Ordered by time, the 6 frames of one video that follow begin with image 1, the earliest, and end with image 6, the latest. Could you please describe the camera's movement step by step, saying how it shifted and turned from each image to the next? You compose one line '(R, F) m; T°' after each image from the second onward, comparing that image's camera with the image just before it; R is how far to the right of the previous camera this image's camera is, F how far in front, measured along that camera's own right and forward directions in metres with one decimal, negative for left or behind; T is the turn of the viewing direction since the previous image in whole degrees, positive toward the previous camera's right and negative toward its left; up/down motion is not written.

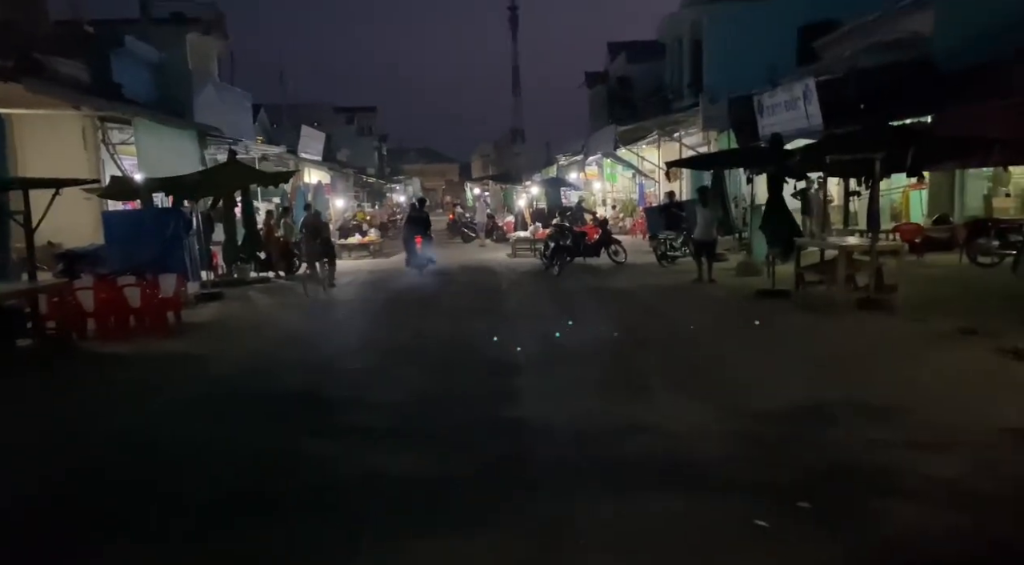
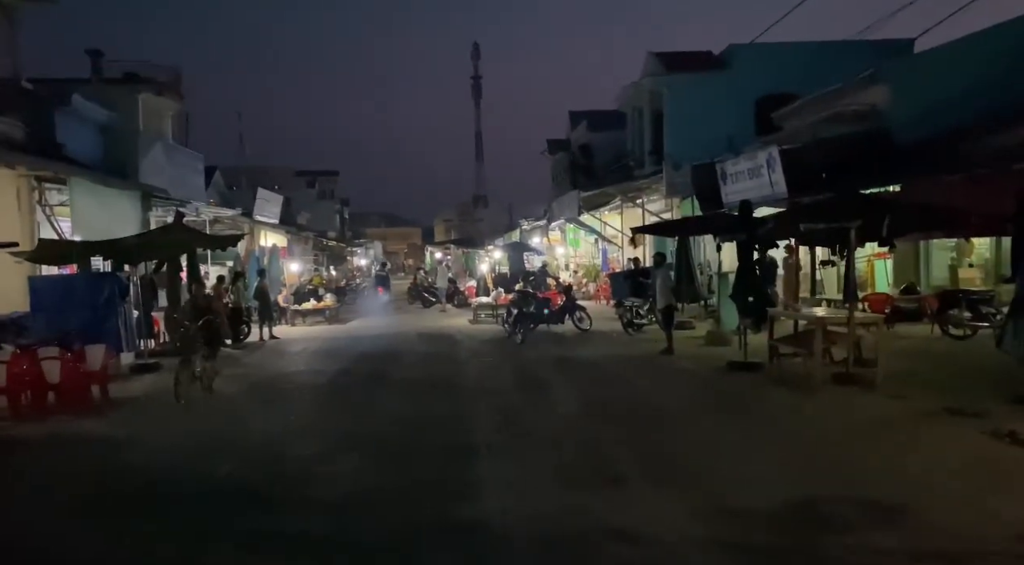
(0.0, +0.6) m; +3°
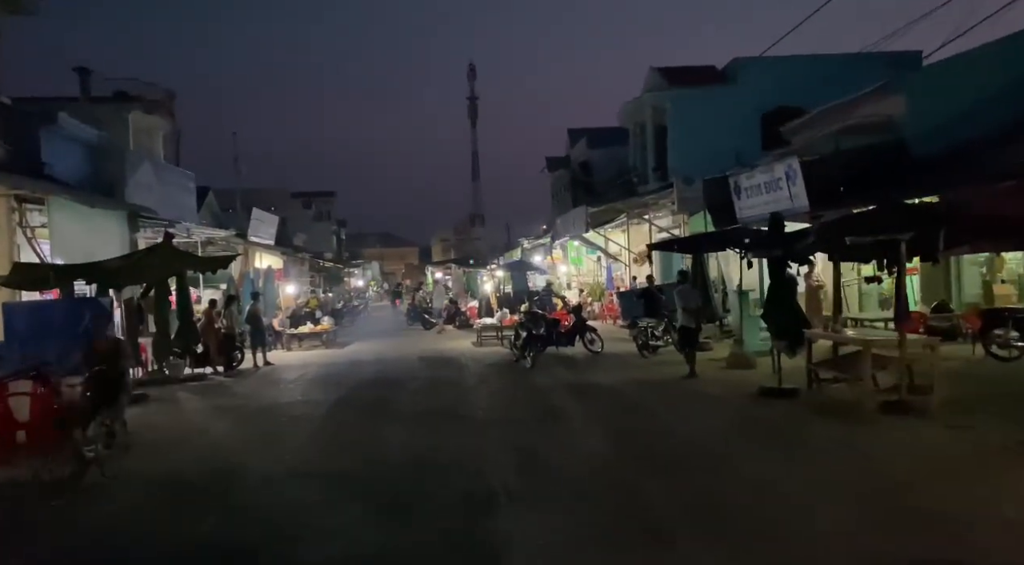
(-0.2, +0.8) m; 0°
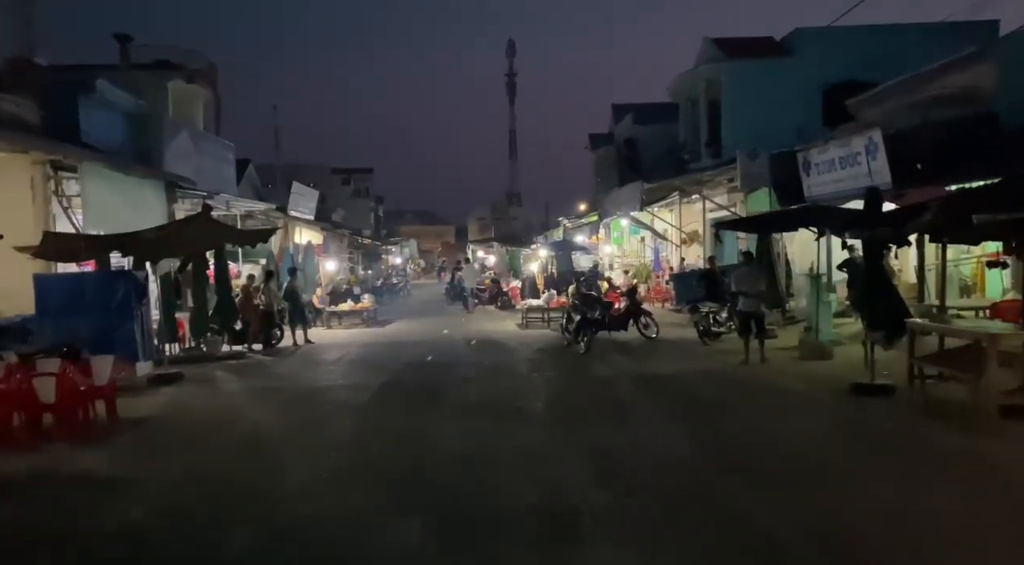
(-0.4, +0.9) m; -3°
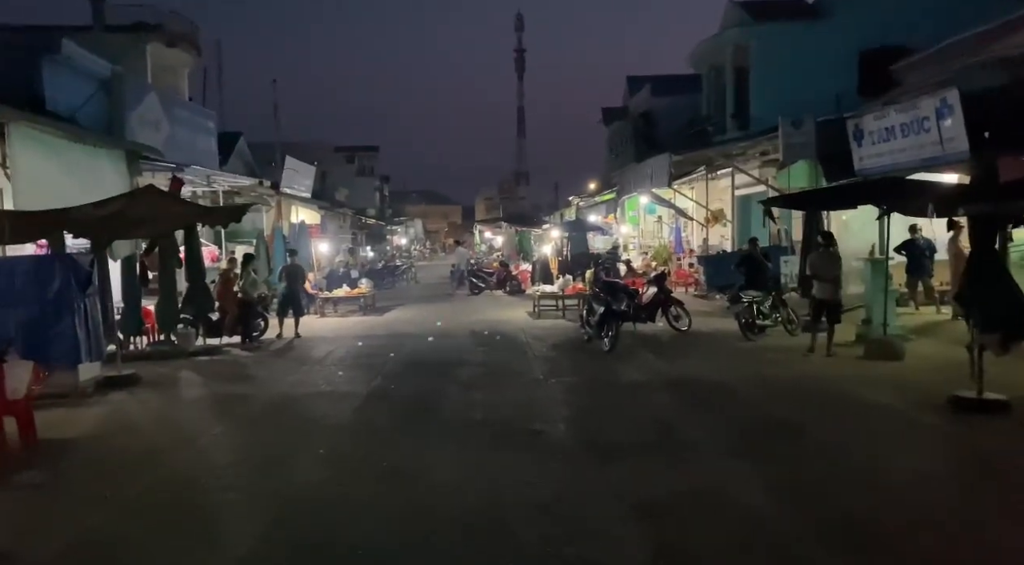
(-0.1, +1.8) m; -1°
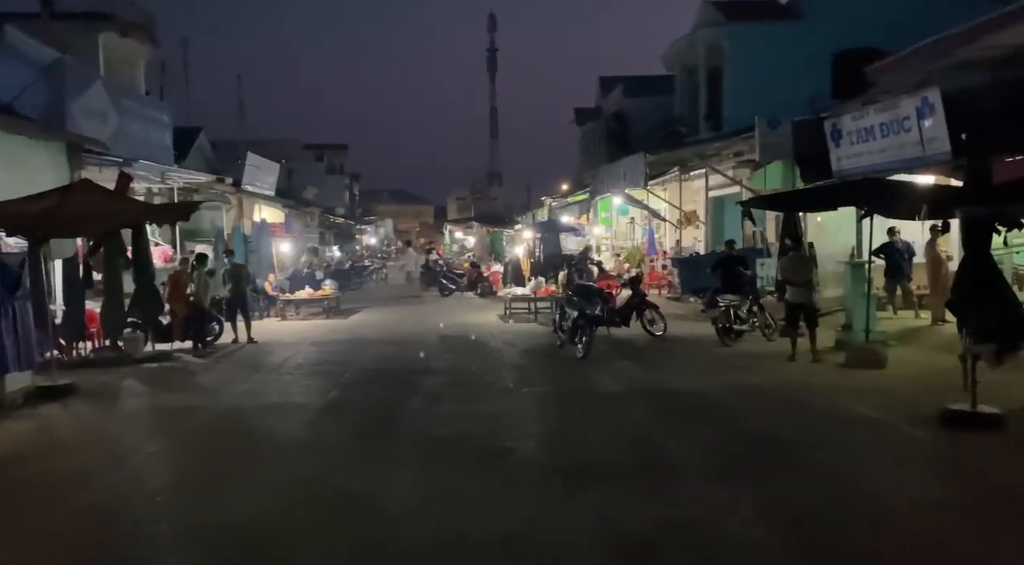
(0.0, +0.6) m; +2°
